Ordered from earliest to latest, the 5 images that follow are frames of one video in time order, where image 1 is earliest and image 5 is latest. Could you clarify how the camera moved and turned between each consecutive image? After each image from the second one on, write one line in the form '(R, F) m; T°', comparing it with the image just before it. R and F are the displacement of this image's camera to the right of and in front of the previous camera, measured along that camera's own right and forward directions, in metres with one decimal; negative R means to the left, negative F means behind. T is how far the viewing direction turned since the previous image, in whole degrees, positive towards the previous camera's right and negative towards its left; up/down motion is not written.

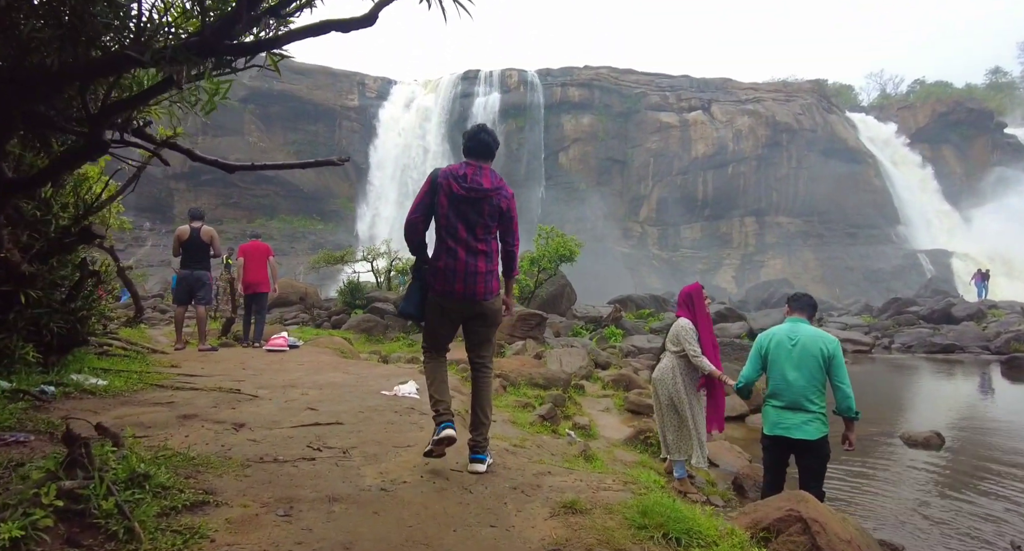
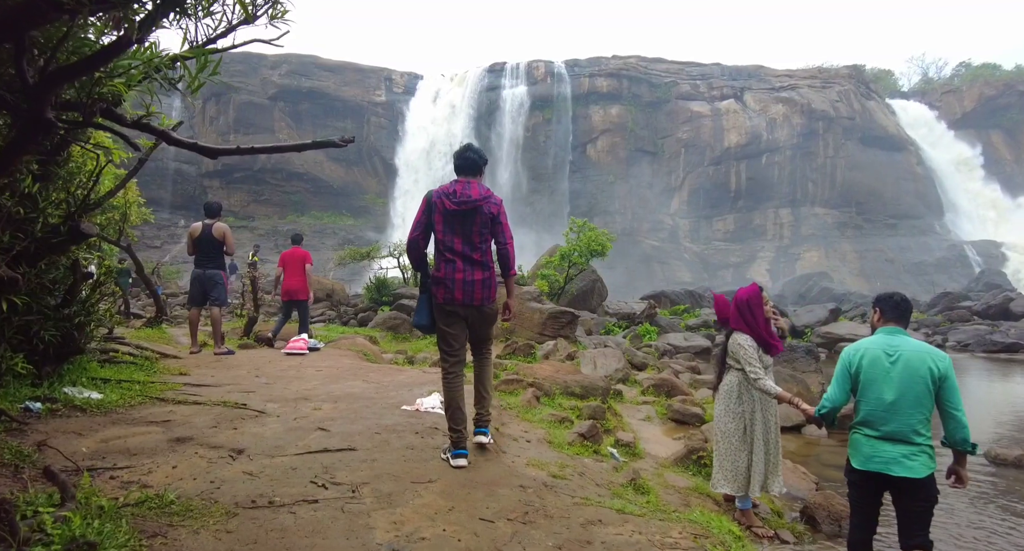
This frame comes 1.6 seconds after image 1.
(0.0, +0.4) m; -3°
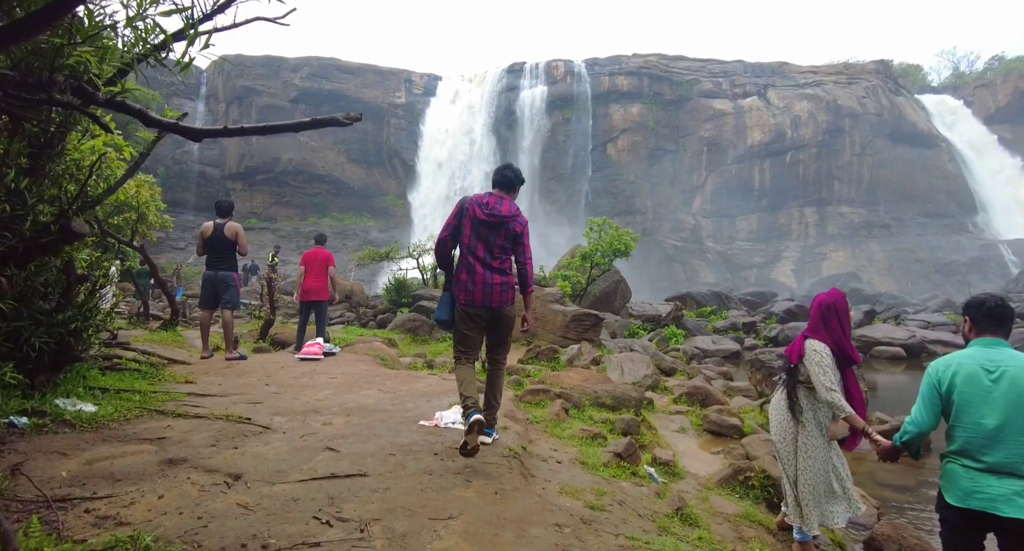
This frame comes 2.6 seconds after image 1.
(0.0, +0.3) m; -2°
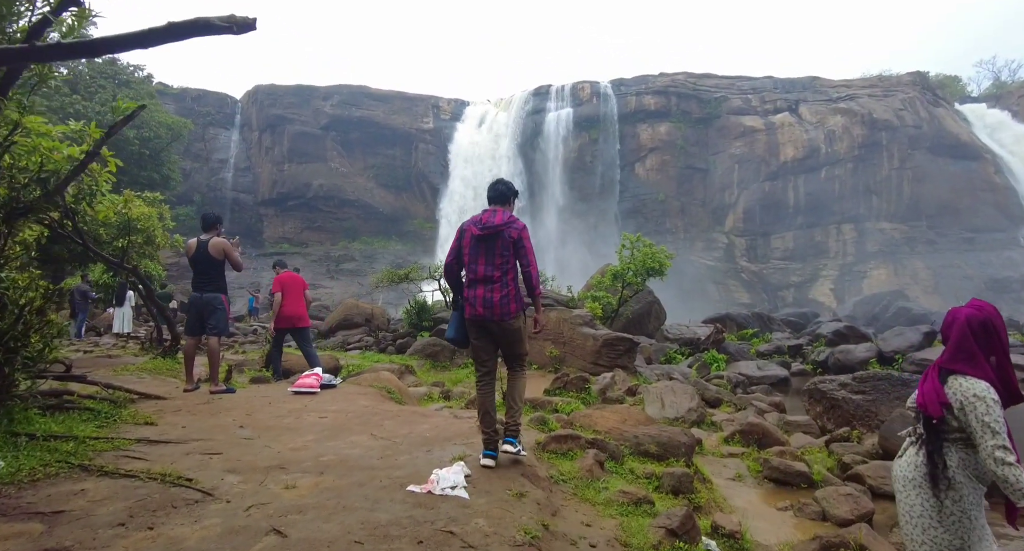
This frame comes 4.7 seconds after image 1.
(+0.1, +0.7) m; -3°
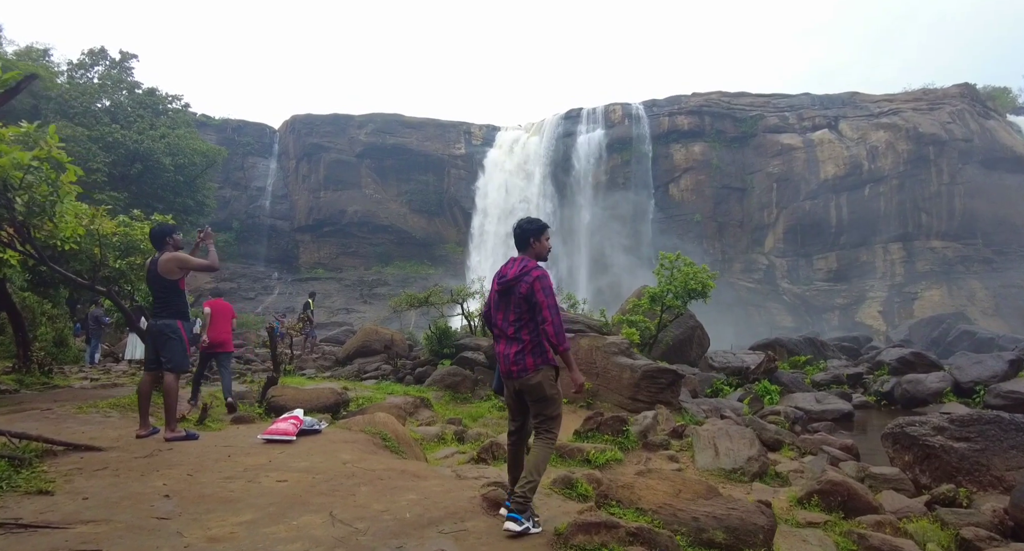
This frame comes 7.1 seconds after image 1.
(+0.1, +0.9) m; -3°
